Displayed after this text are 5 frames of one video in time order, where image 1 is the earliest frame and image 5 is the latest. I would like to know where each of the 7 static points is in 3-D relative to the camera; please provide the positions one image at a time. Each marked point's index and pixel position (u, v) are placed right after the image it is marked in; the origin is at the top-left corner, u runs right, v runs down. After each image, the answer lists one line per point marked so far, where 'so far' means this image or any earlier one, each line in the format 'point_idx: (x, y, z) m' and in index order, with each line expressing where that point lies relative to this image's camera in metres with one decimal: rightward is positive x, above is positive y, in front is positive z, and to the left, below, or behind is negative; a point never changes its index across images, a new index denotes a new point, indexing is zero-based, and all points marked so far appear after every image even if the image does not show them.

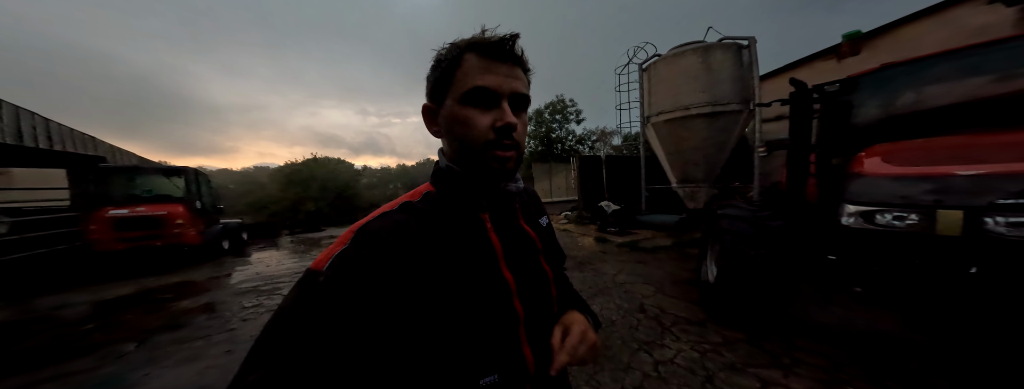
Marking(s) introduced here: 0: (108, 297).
0: (-7.1, -1.8, +4.3) m
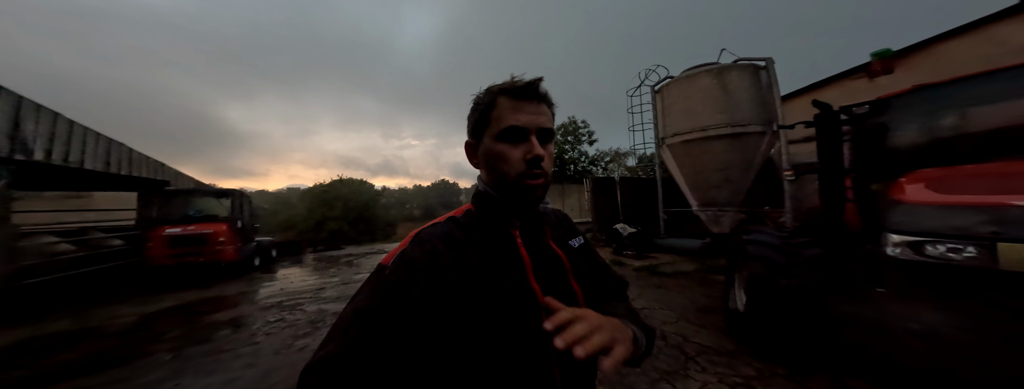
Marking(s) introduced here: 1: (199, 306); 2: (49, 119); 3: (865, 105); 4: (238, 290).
0: (-6.9, -2.2, +4.6) m
1: (-6.0, -2.2, +4.6) m
2: (-10.9, +1.8, +5.8) m
3: (+4.2, +1.1, +2.9) m
4: (-6.5, -2.3, +5.8) m
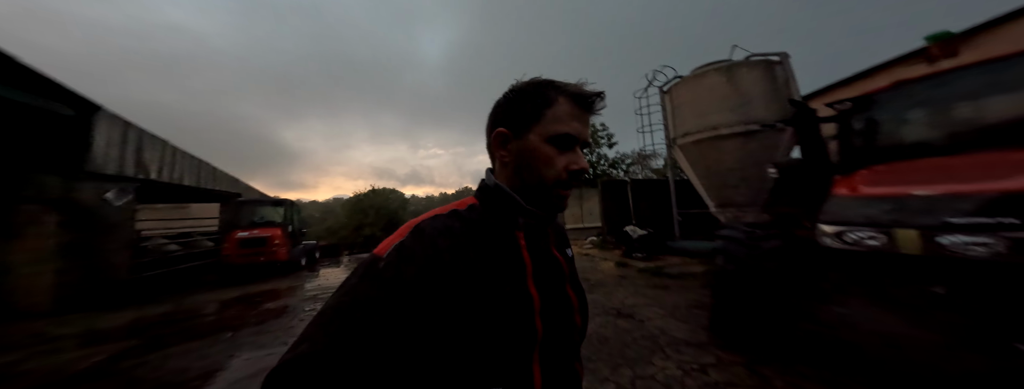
0: (-6.8, -2.4, +5.7) m
1: (-5.9, -2.4, +5.6) m
2: (-10.7, +1.4, +7.4) m
3: (+3.9, +1.1, +2.9) m
4: (-6.3, -2.6, +6.8) m
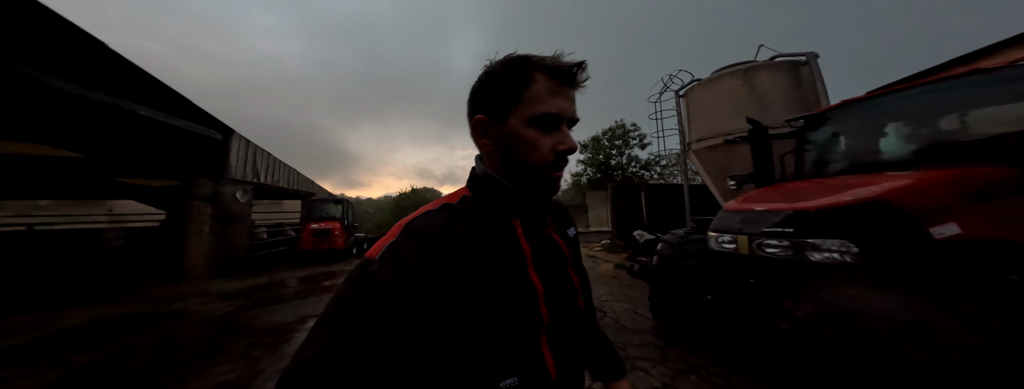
0: (-6.6, -2.4, +7.5) m
1: (-5.7, -2.4, +7.2) m
2: (-10.2, +1.5, +9.7) m
3: (+3.6, +1.0, +3.1) m
4: (-6.0, -2.6, +8.5) m
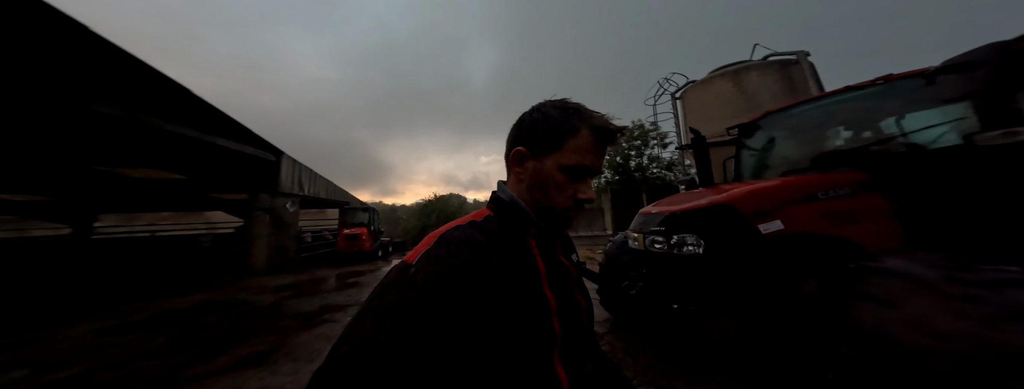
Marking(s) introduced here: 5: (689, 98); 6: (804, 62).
0: (-6.5, -2.8, +8.7) m
1: (-5.6, -2.7, +8.4) m
2: (-9.9, +1.0, +11.4) m
3: (+3.1, +0.9, +3.3) m
4: (-5.8, -2.9, +9.7) m
5: (+5.6, +3.0, +7.5) m
6: (+7.1, +3.2, +5.9) m
